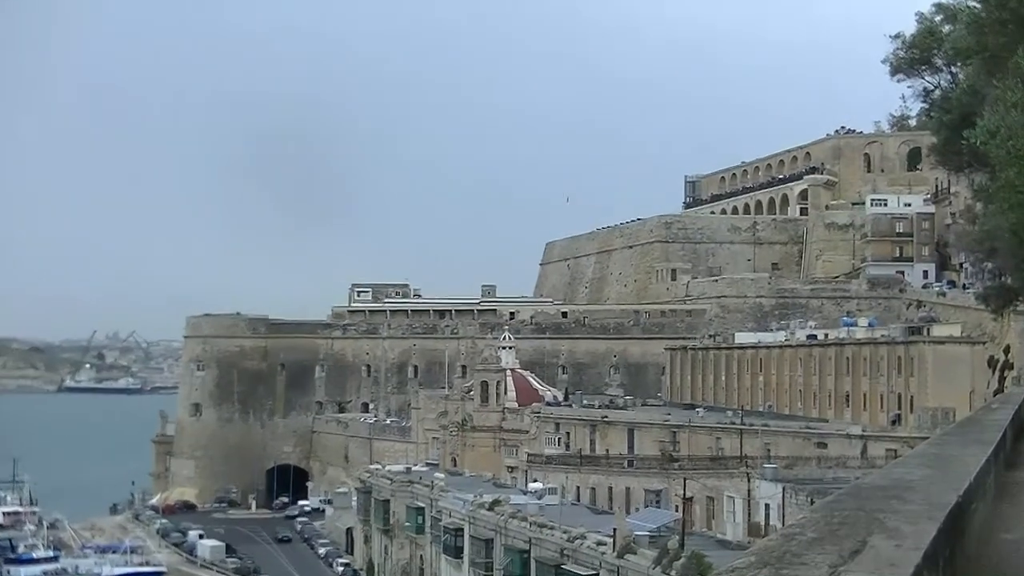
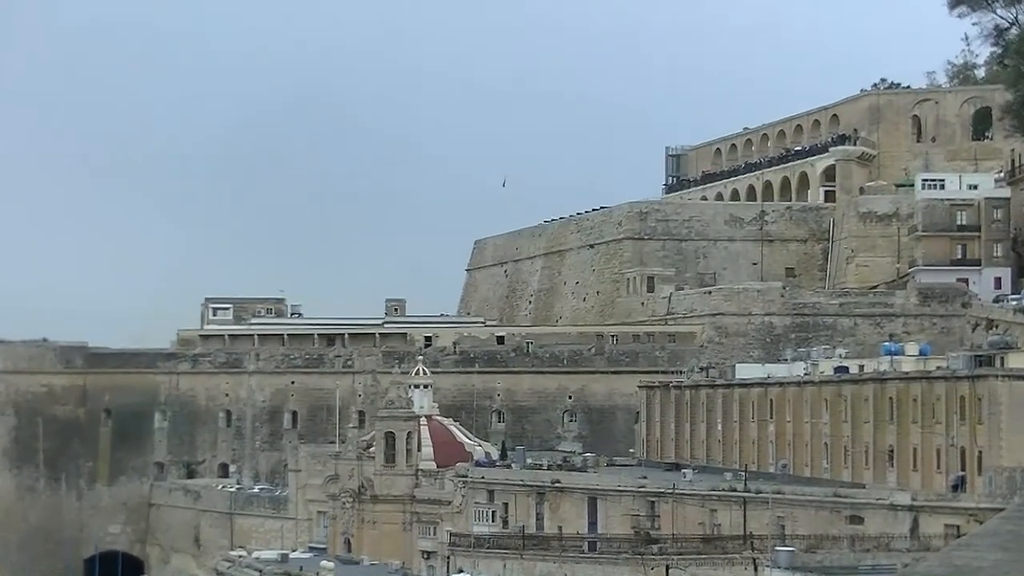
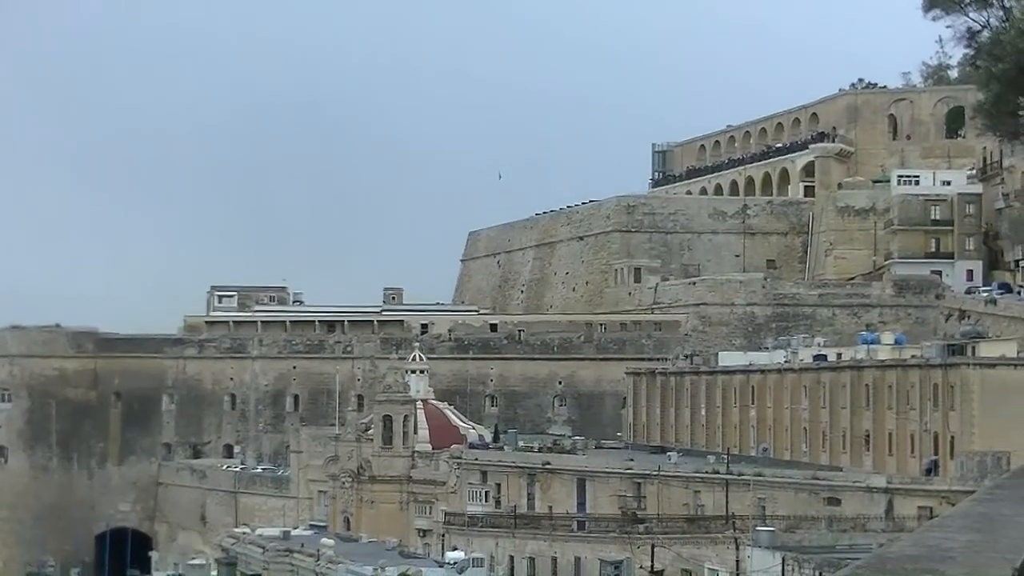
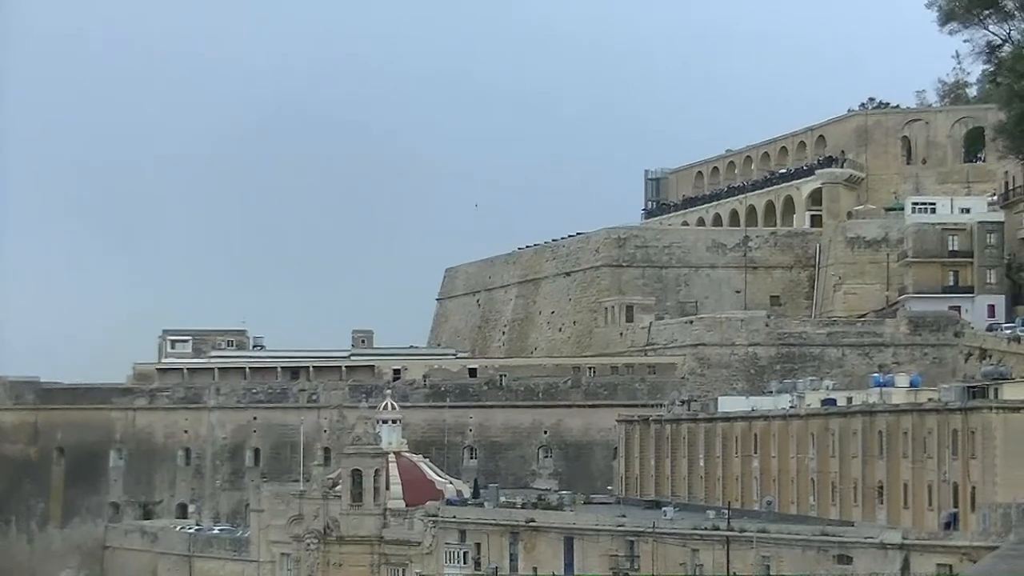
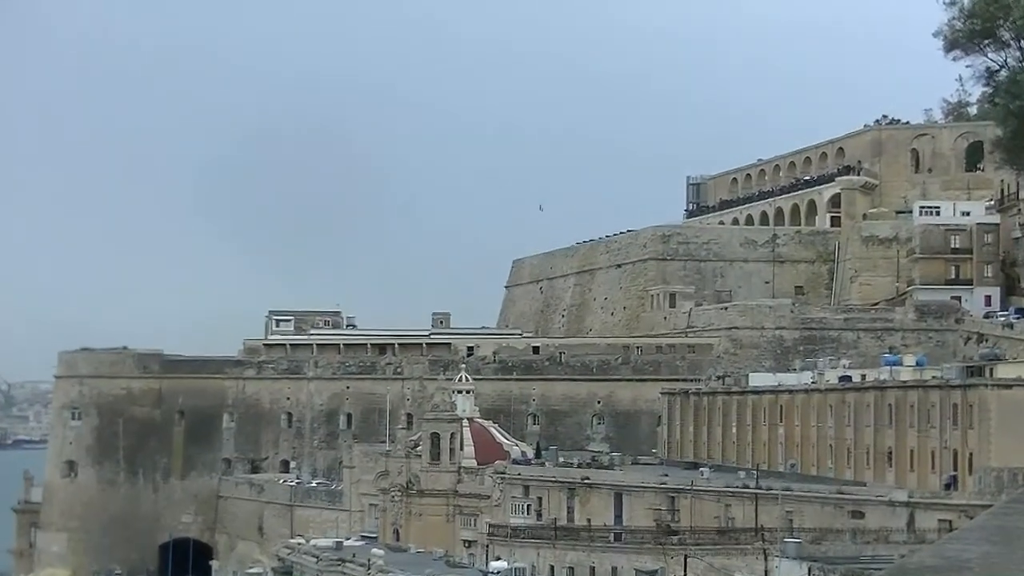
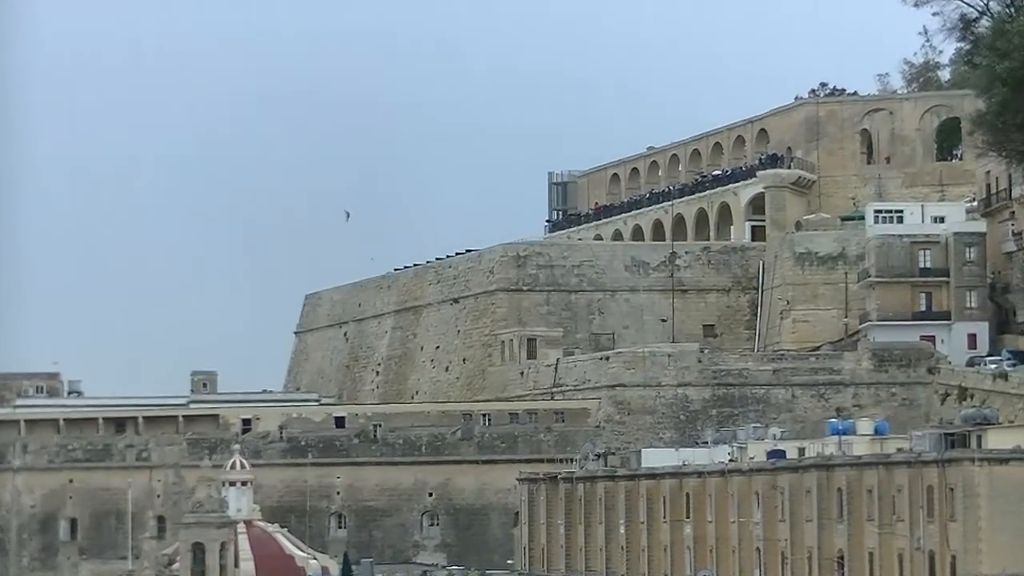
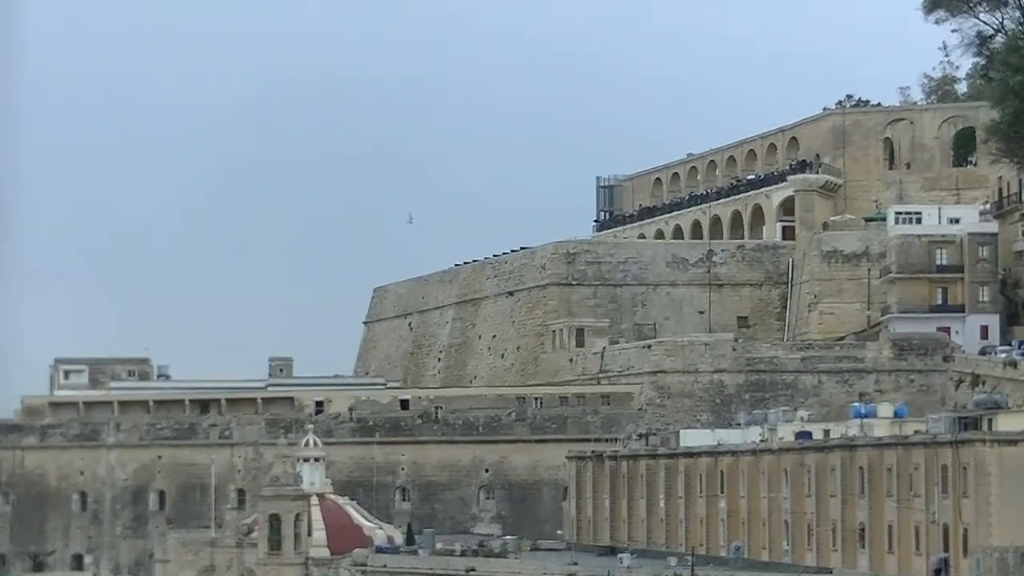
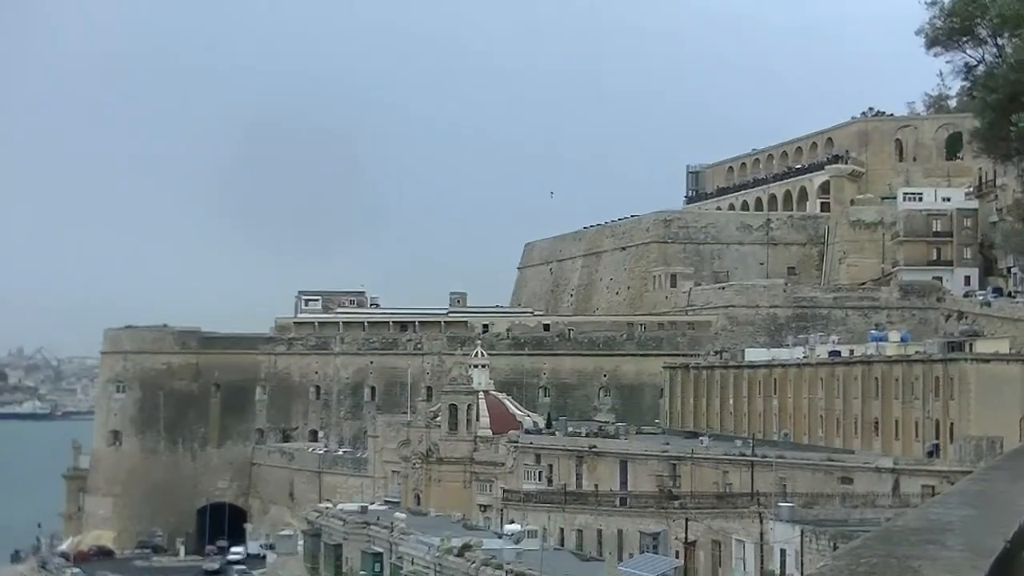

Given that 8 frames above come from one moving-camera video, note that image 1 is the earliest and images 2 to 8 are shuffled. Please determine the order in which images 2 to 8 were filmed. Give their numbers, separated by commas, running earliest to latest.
8, 5, 3, 2, 4, 7, 6
